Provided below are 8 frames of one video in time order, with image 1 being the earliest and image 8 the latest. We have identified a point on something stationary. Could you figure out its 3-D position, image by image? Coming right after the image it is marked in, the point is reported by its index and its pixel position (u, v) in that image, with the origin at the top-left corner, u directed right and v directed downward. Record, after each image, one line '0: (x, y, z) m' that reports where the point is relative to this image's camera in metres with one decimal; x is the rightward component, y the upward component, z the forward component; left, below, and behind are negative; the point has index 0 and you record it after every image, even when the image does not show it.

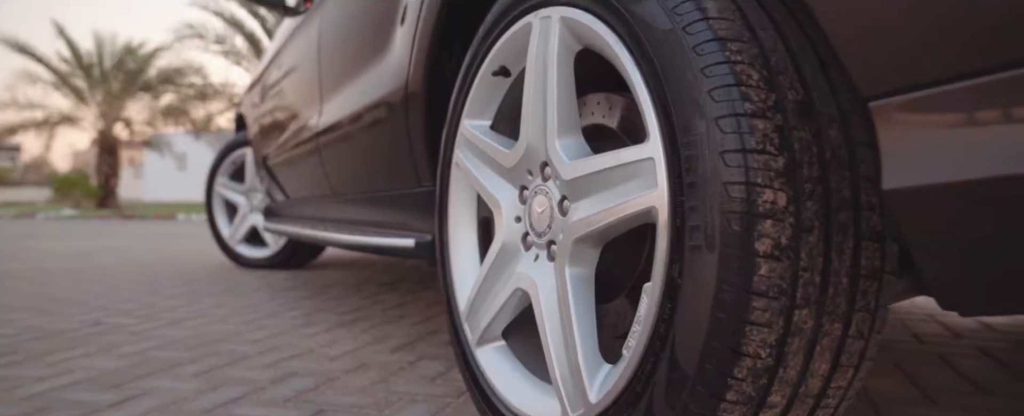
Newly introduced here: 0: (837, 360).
0: (+0.4, -0.2, +0.7) m
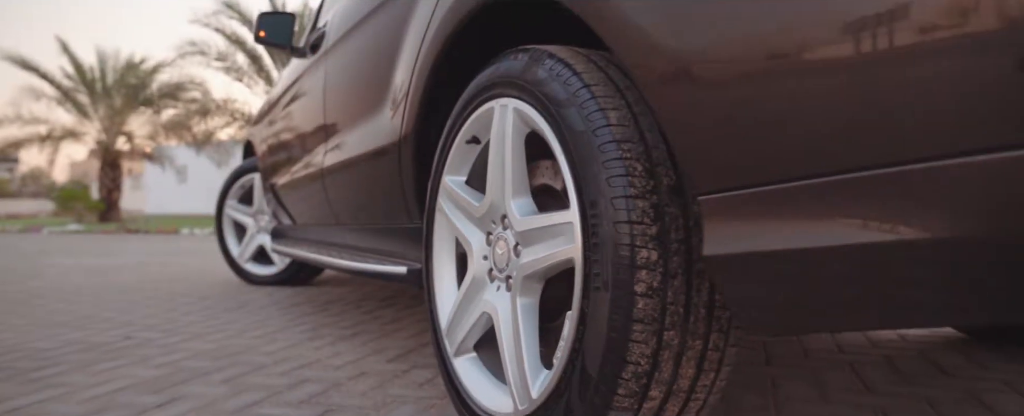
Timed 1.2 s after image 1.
0: (+0.3, -0.3, +1.0) m
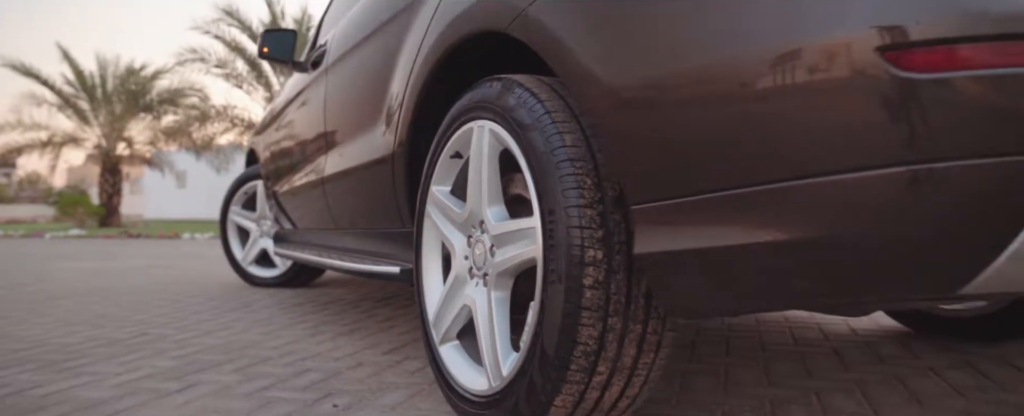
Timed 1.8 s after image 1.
0: (+0.3, -0.3, +1.2) m
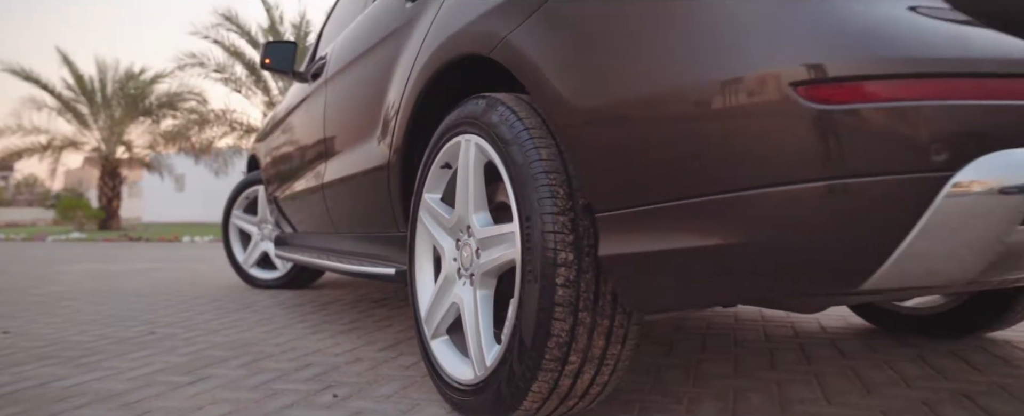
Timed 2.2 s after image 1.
0: (+0.2, -0.3, +1.3) m
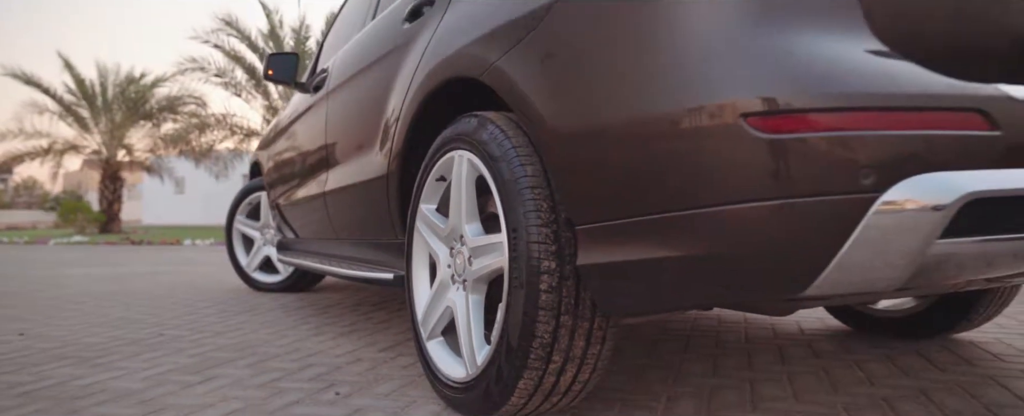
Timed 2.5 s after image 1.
0: (+0.2, -0.3, +1.4) m
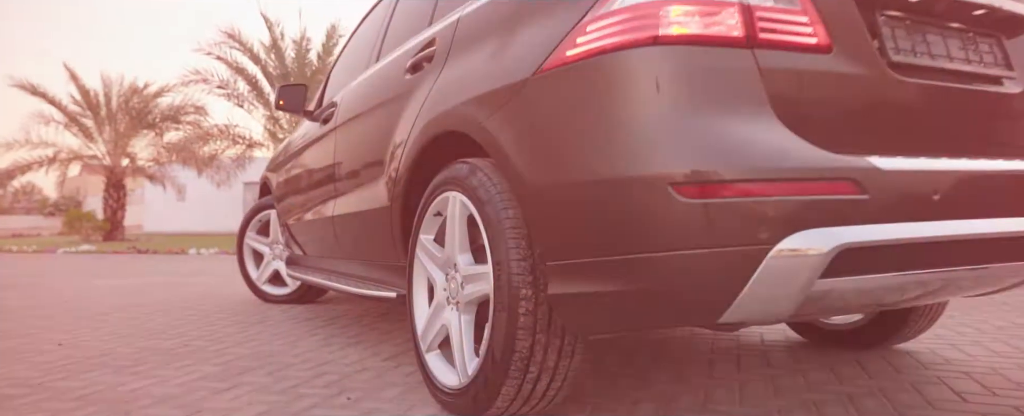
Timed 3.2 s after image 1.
0: (+0.1, -0.5, +1.7) m
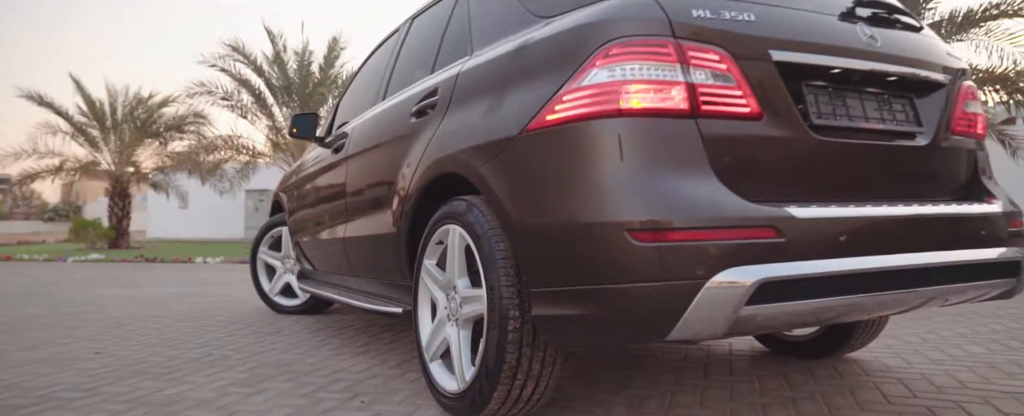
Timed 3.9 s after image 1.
0: (+0.1, -0.6, +2.1) m
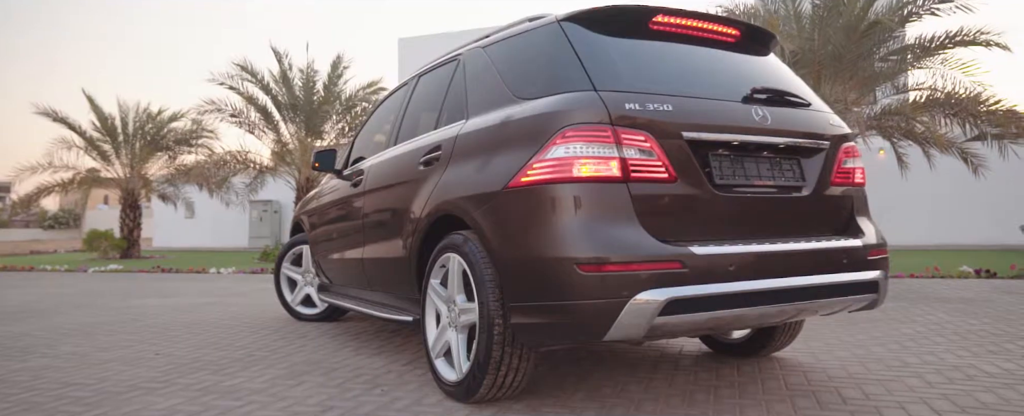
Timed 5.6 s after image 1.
0: (0.0, -0.8, +2.8) m
